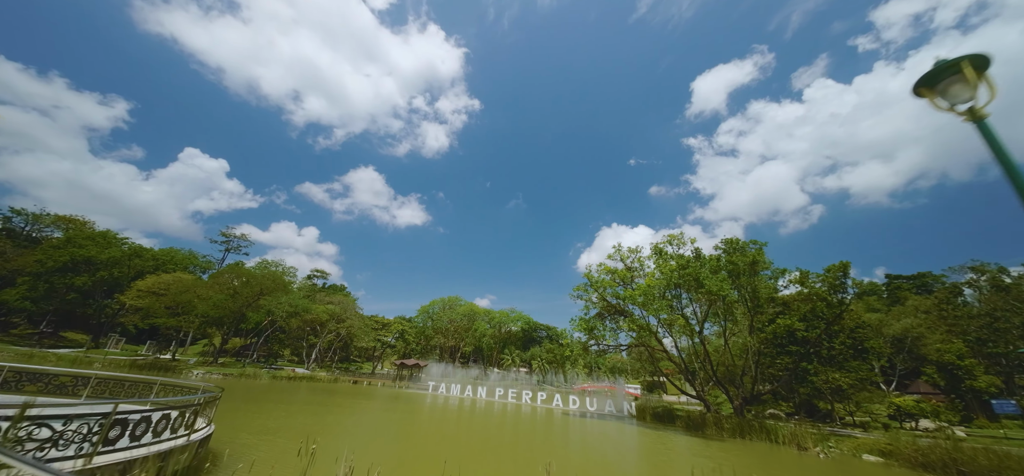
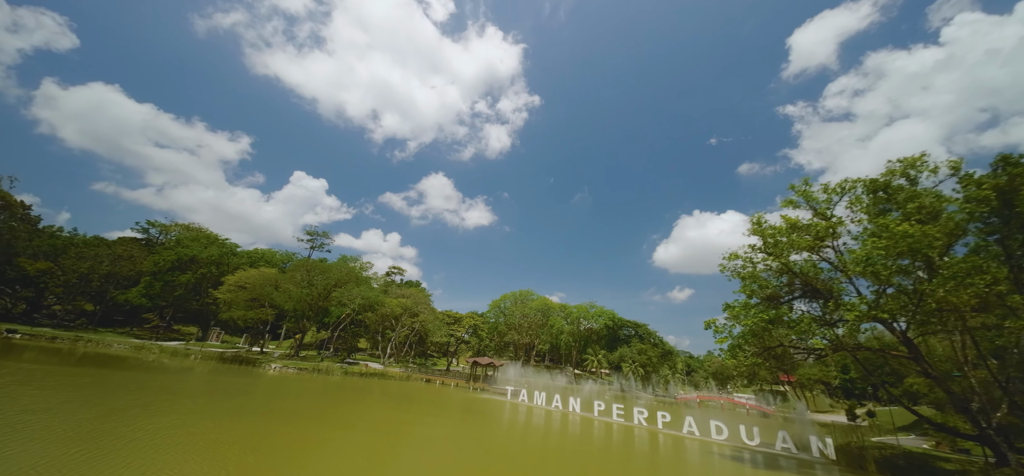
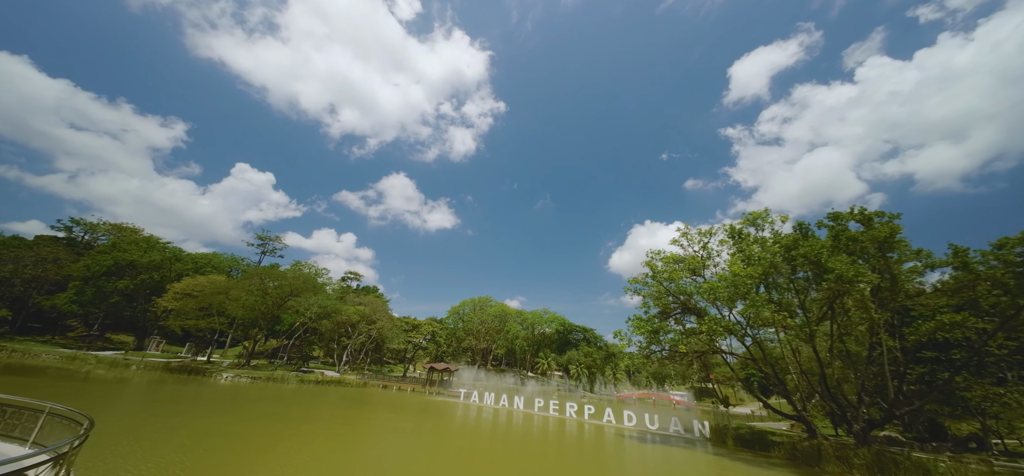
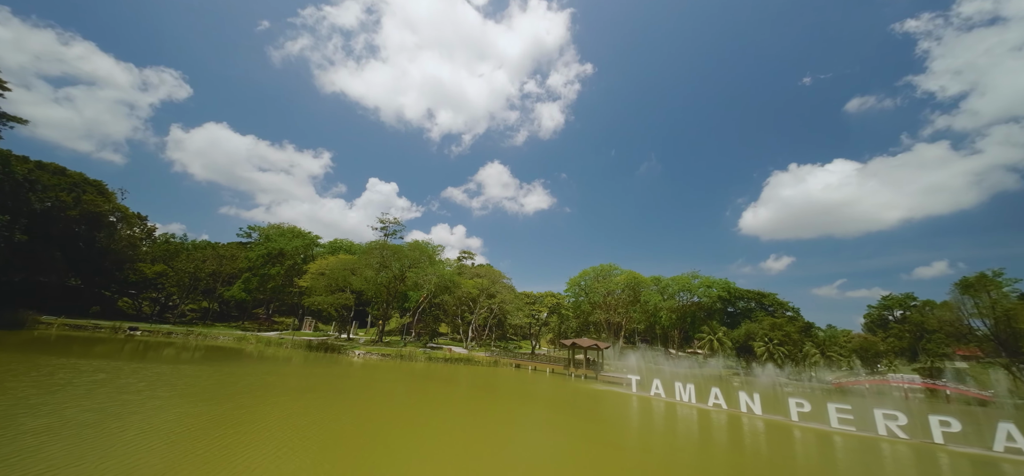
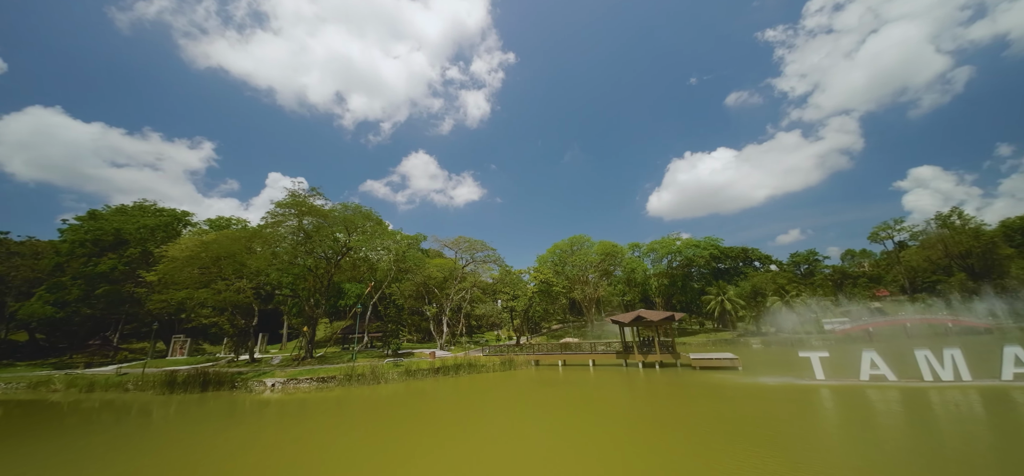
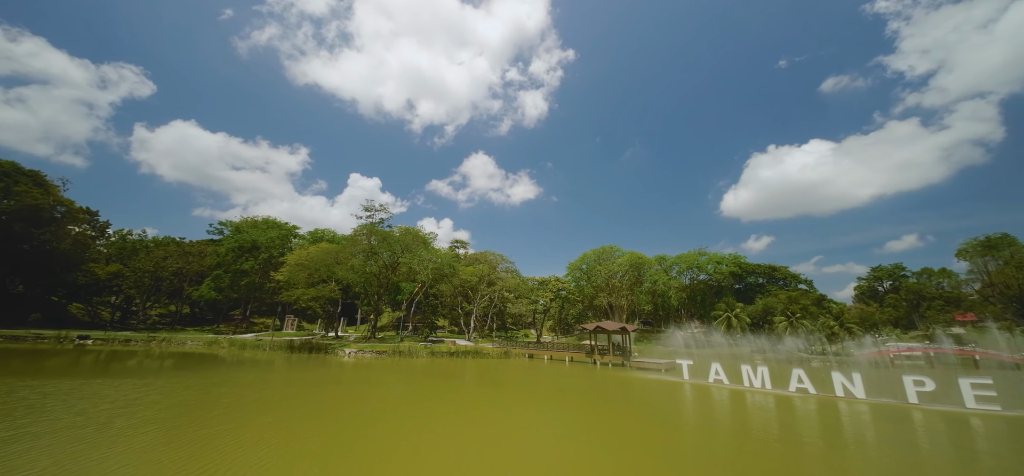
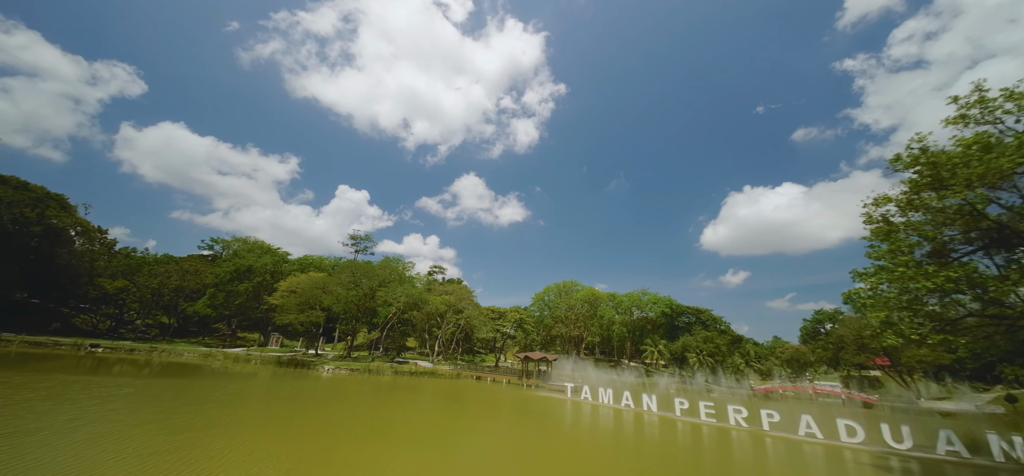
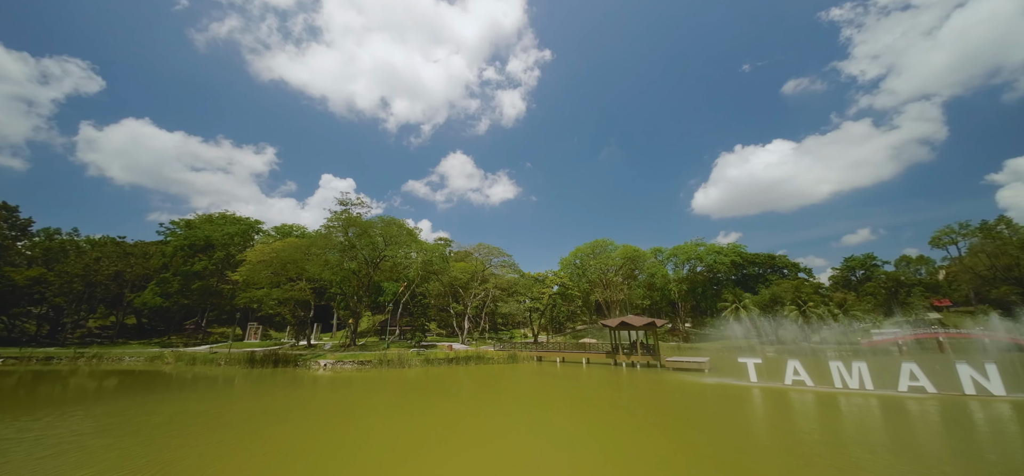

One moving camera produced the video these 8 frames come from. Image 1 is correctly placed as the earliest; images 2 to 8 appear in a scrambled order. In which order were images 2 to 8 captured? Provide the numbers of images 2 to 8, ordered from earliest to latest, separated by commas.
3, 2, 7, 4, 6, 8, 5
